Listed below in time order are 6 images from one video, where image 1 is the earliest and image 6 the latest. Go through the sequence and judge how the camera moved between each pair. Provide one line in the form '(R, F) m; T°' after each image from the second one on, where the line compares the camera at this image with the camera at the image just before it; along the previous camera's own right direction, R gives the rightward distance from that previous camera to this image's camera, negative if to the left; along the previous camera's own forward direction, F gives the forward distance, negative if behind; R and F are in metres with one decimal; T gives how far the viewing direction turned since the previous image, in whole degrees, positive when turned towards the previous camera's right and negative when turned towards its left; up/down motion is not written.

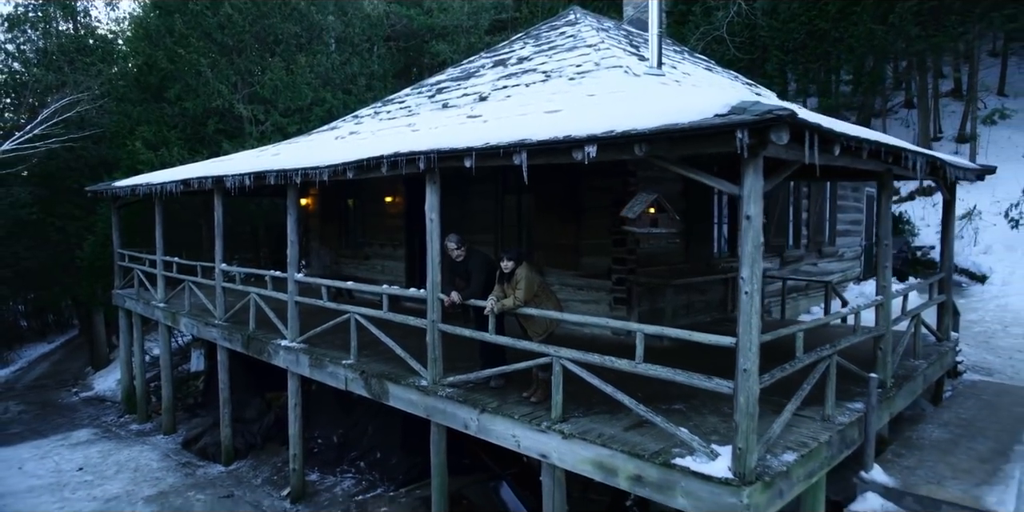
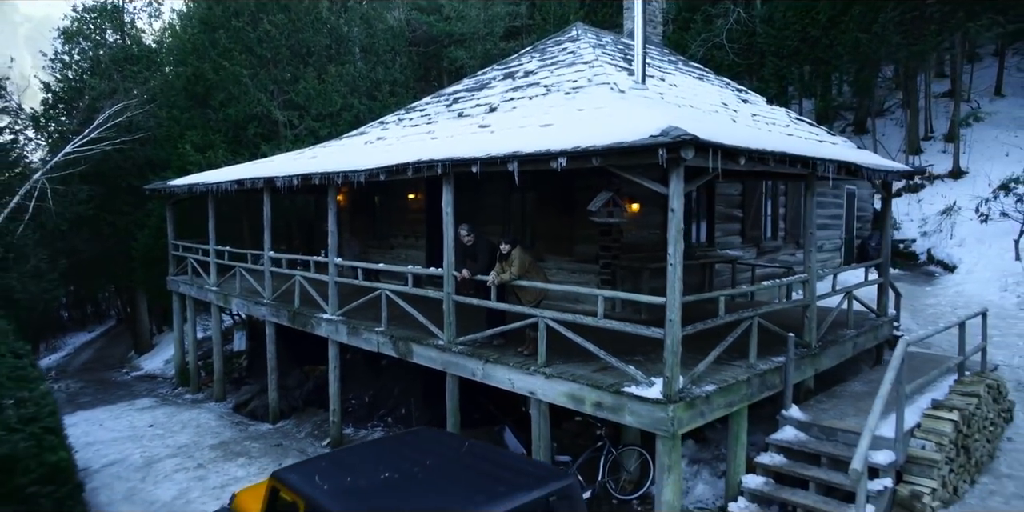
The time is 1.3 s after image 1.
(+0.2, -1.6) m; -2°
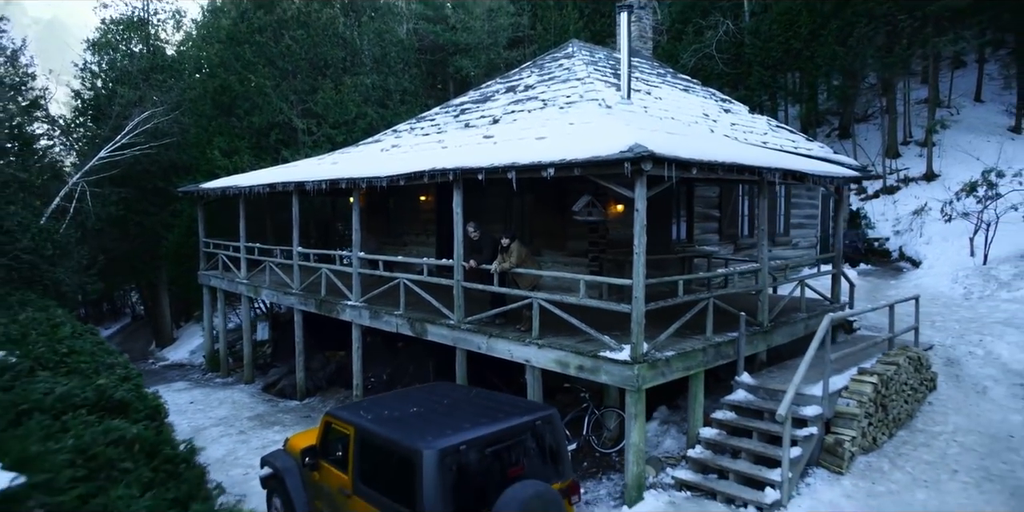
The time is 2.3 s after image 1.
(+0.1, -1.5) m; 0°
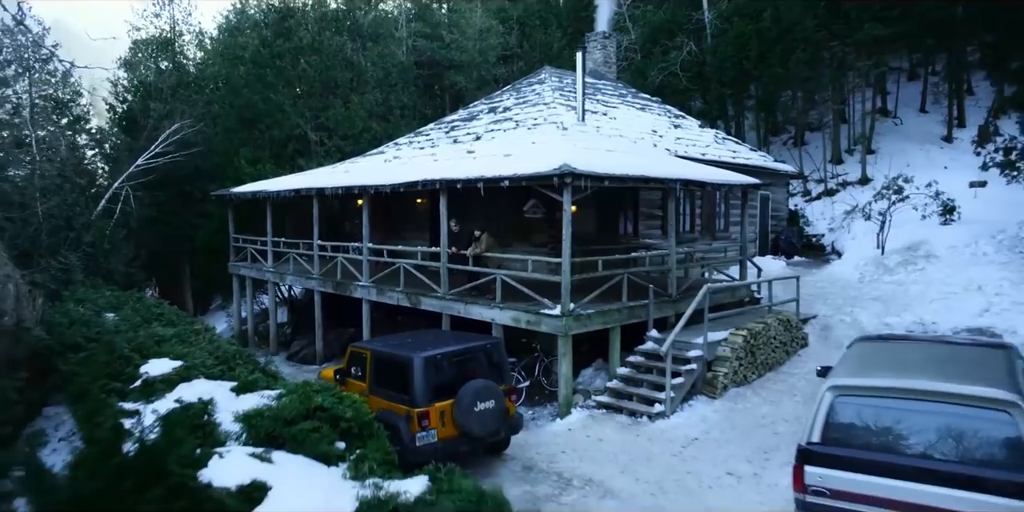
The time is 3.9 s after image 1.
(+0.5, -3.1) m; 0°
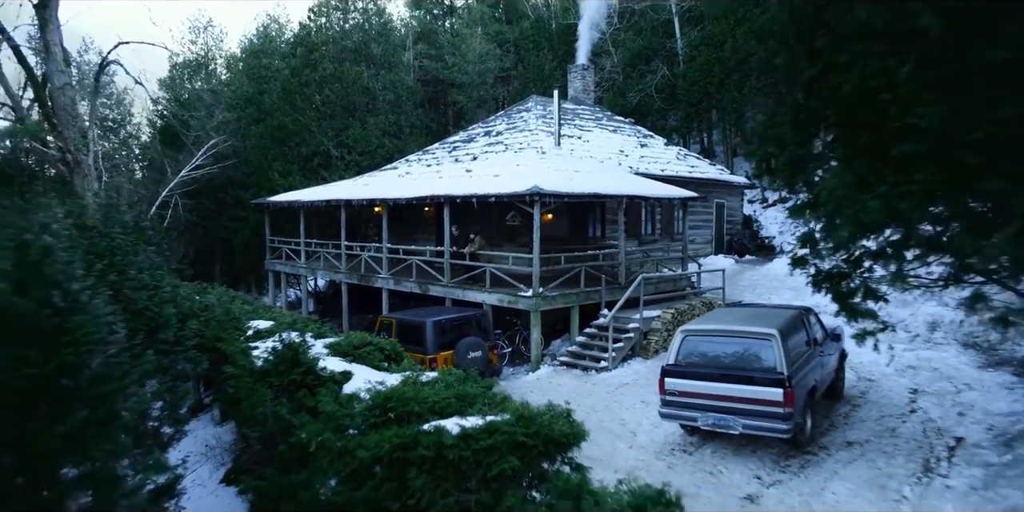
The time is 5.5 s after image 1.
(+0.4, -3.7) m; 0°
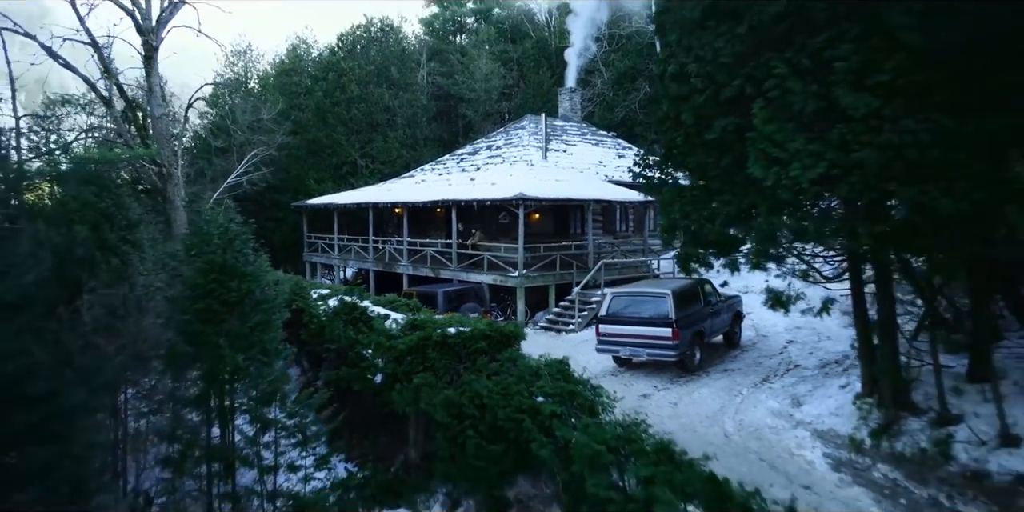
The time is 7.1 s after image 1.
(+0.6, -4.3) m; -1°
